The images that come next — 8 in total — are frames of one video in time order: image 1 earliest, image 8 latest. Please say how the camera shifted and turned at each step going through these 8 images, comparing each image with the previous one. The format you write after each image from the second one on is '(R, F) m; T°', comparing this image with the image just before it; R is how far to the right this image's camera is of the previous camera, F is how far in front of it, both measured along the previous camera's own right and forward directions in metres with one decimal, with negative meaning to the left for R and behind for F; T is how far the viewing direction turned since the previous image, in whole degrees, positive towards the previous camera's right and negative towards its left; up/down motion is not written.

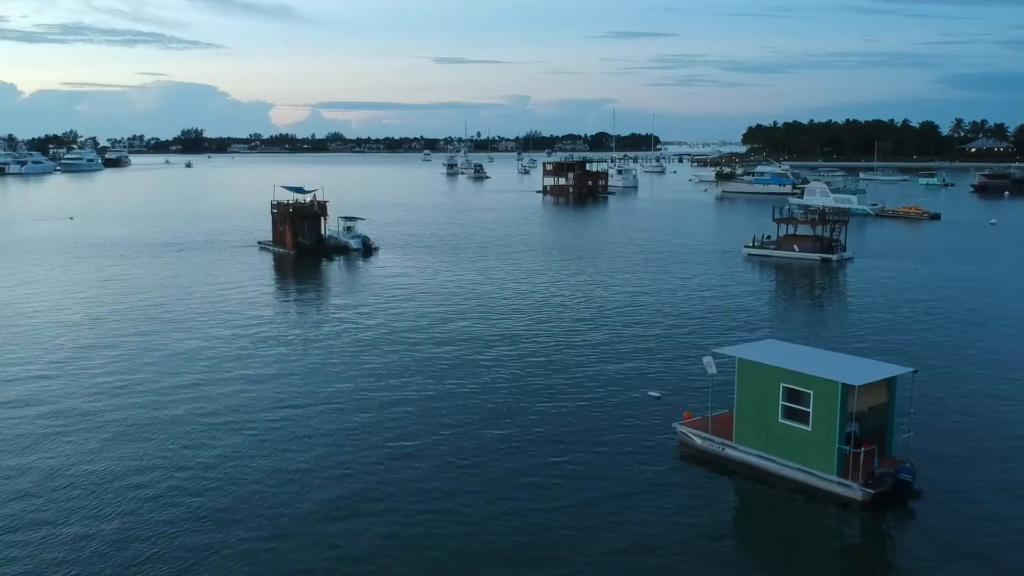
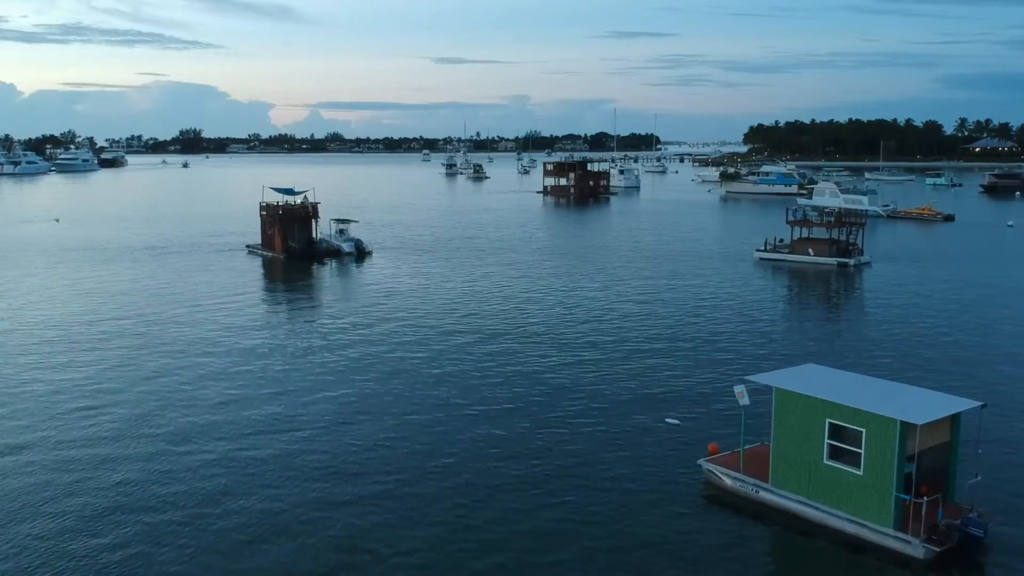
(0.0, +1.4) m; 0°
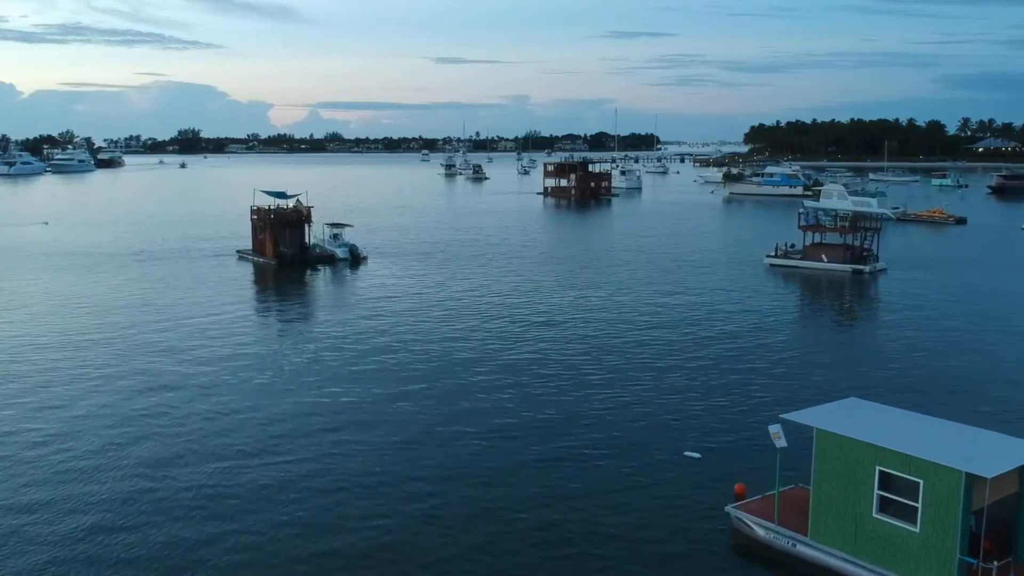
(0.0, +1.1) m; 0°
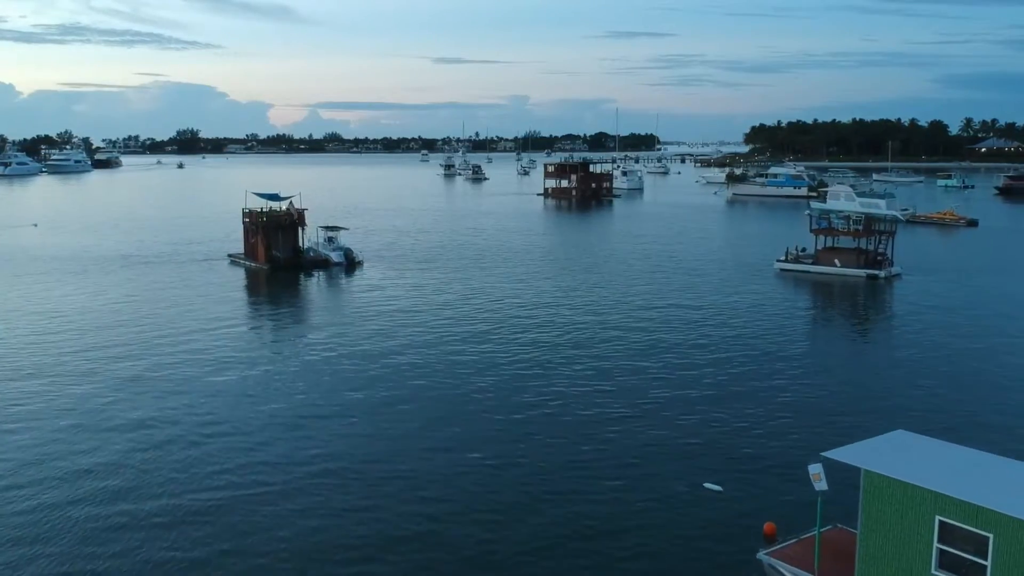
(0.0, +0.9) m; 0°
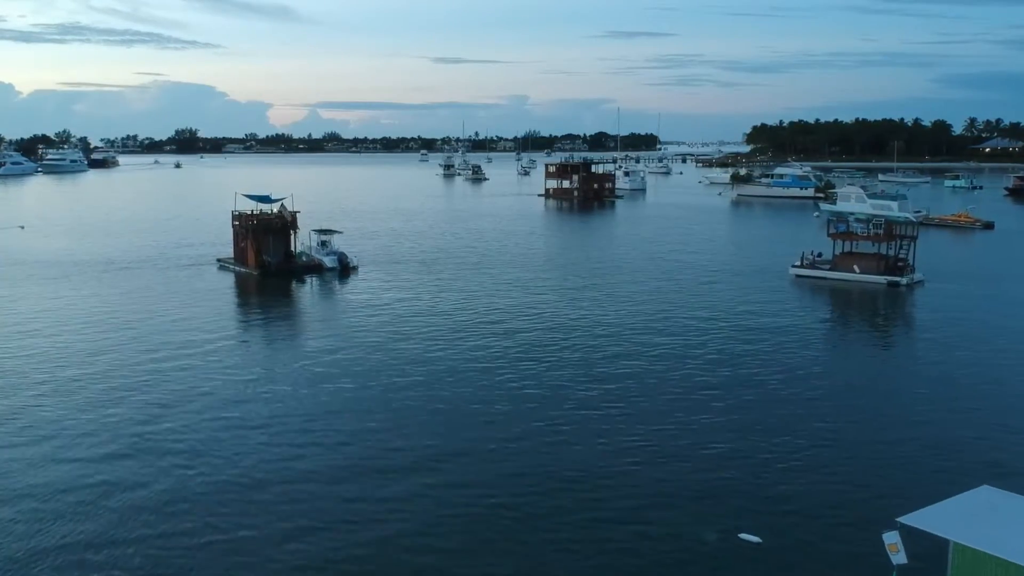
(-0.1, +1.2) m; 0°
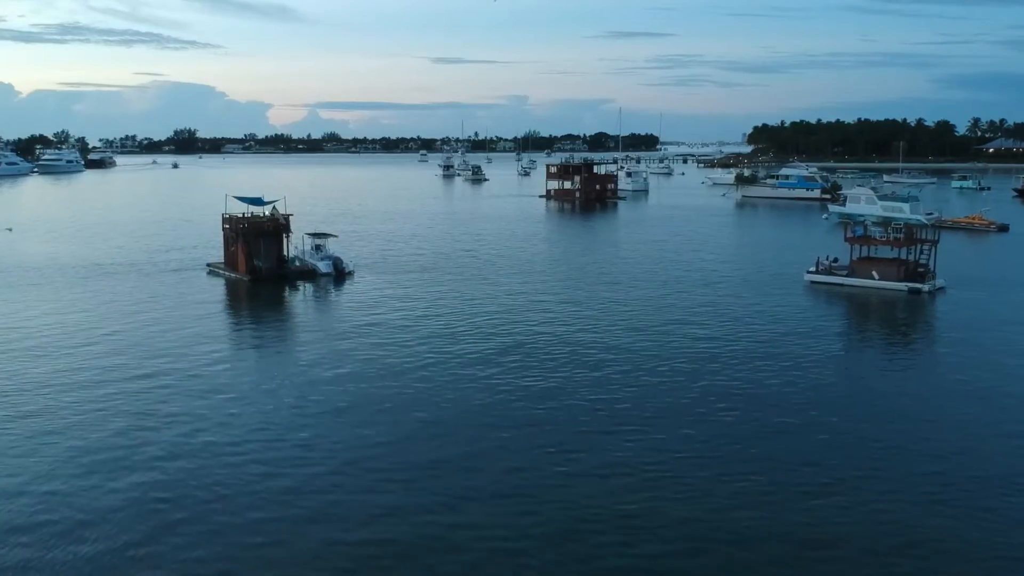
(-0.1, +1.1) m; 0°
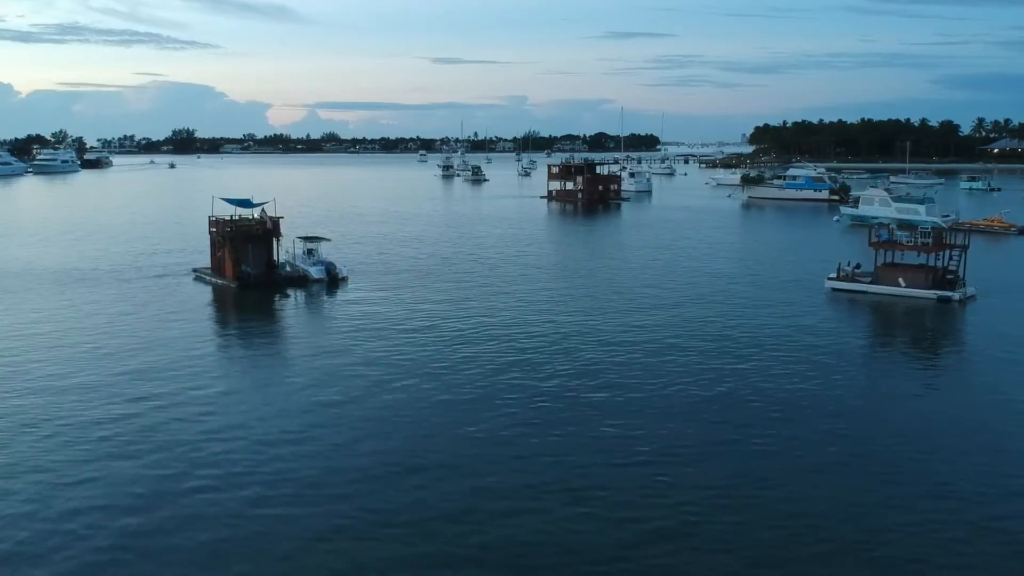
(-0.1, +1.3) m; 0°
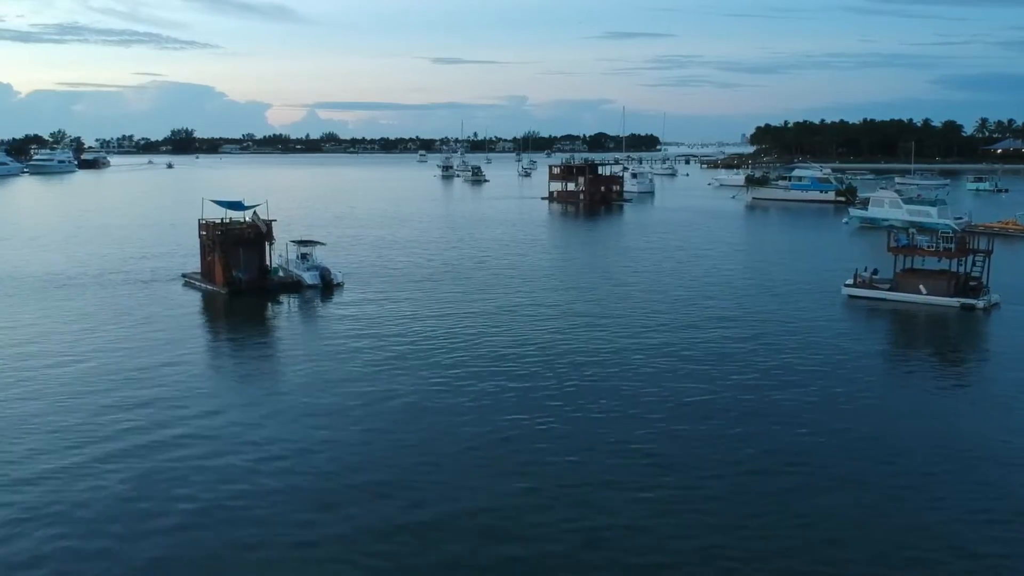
(-0.1, +0.9) m; 0°
